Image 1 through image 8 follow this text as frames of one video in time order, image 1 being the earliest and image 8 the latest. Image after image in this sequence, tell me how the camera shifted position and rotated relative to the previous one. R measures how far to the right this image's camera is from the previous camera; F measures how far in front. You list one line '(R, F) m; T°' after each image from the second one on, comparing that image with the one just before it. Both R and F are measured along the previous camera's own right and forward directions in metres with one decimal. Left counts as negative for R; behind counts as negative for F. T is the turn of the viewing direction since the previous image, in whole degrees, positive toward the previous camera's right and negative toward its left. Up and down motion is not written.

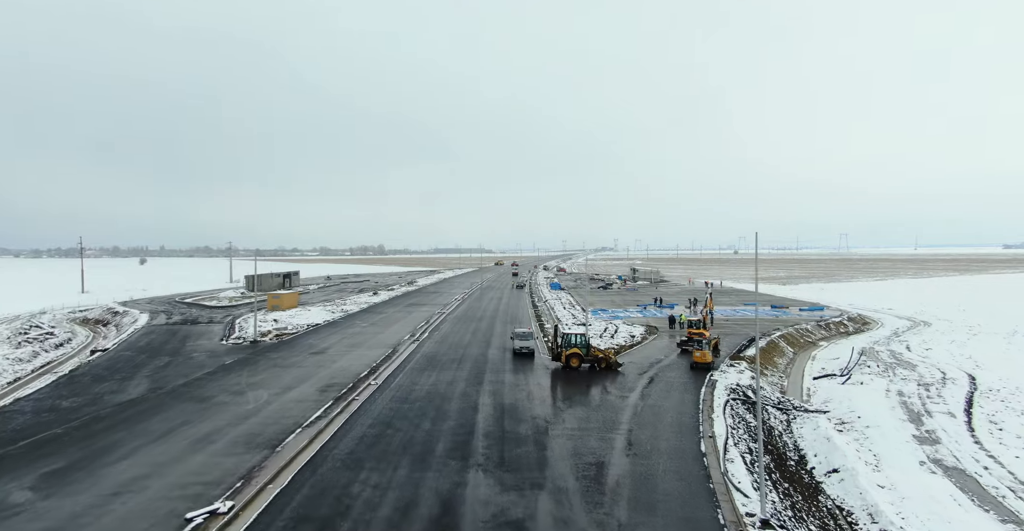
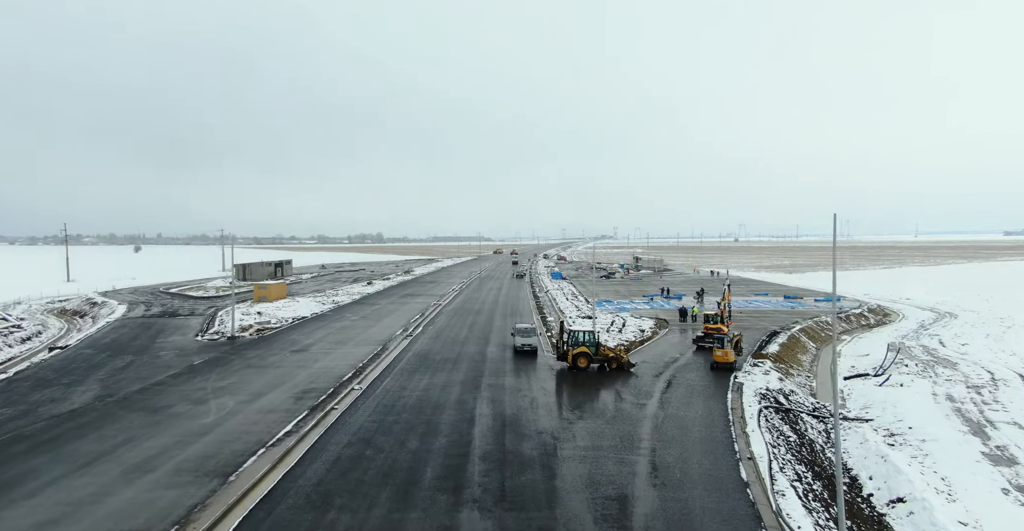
(-0.1, +3.1) m; 0°
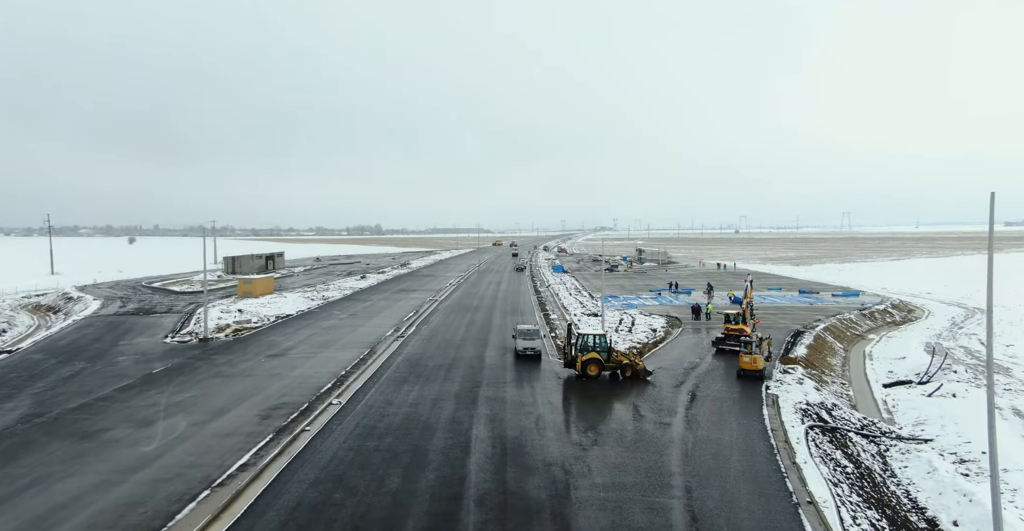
(-0.1, +3.1) m; 0°
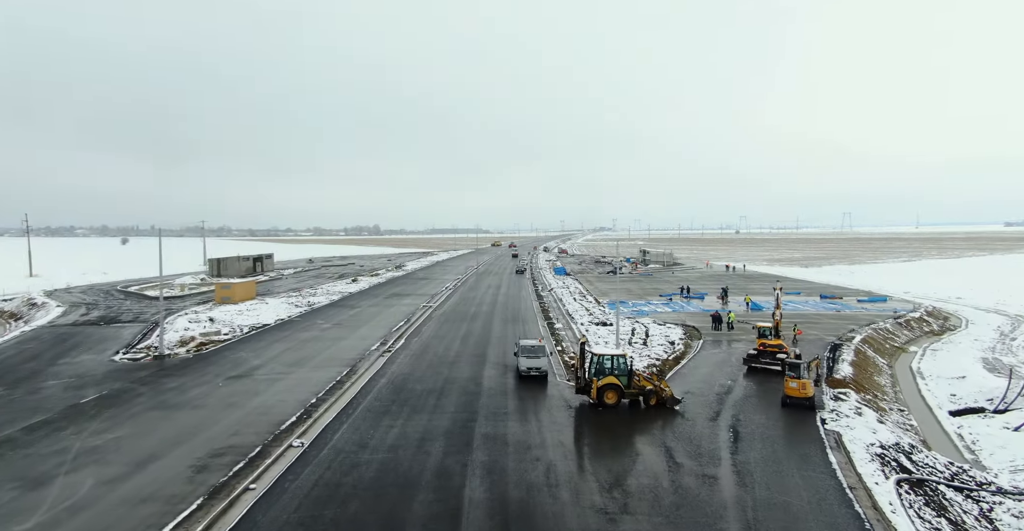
(-0.1, +3.9) m; 0°
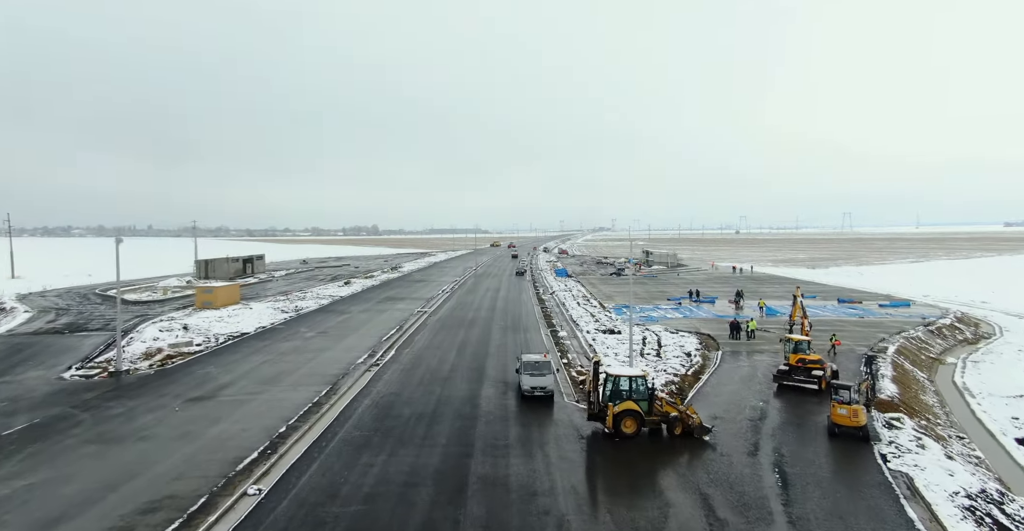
(-0.1, +2.9) m; 0°
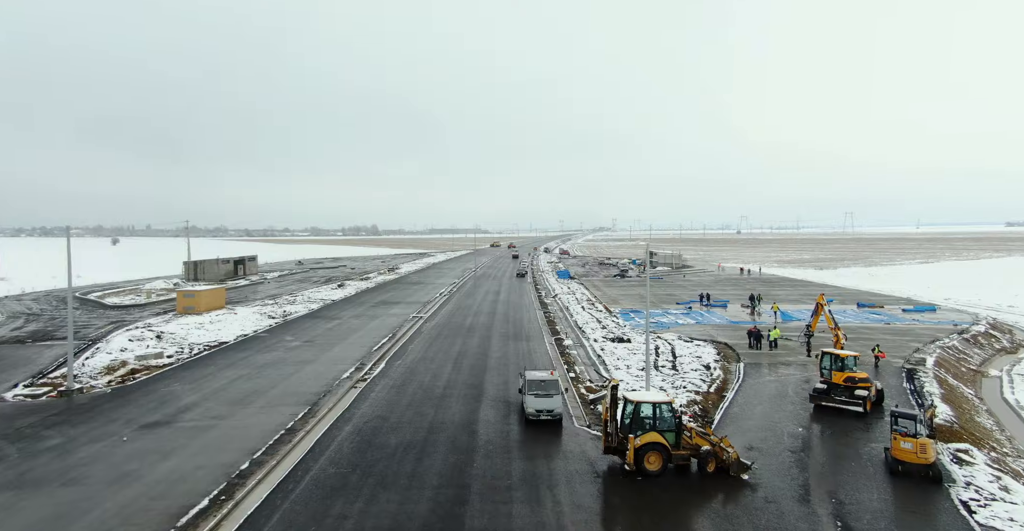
(-0.1, +2.7) m; 0°
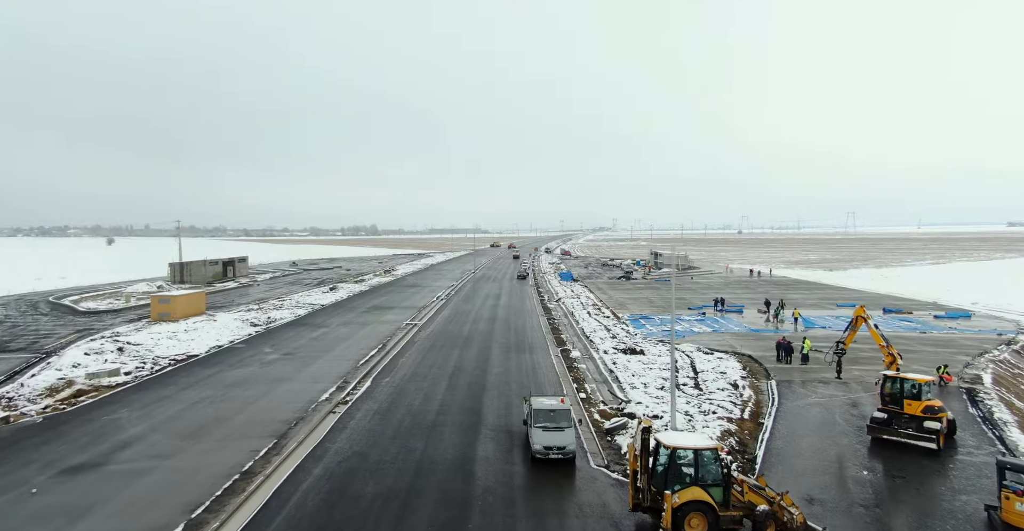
(-0.1, +3.2) m; 0°
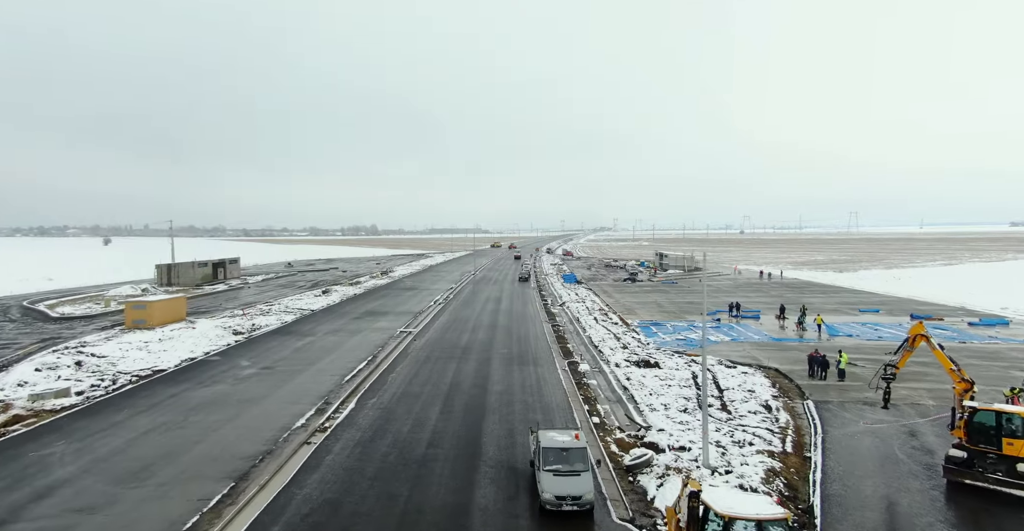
(-0.1, +2.9) m; 0°
